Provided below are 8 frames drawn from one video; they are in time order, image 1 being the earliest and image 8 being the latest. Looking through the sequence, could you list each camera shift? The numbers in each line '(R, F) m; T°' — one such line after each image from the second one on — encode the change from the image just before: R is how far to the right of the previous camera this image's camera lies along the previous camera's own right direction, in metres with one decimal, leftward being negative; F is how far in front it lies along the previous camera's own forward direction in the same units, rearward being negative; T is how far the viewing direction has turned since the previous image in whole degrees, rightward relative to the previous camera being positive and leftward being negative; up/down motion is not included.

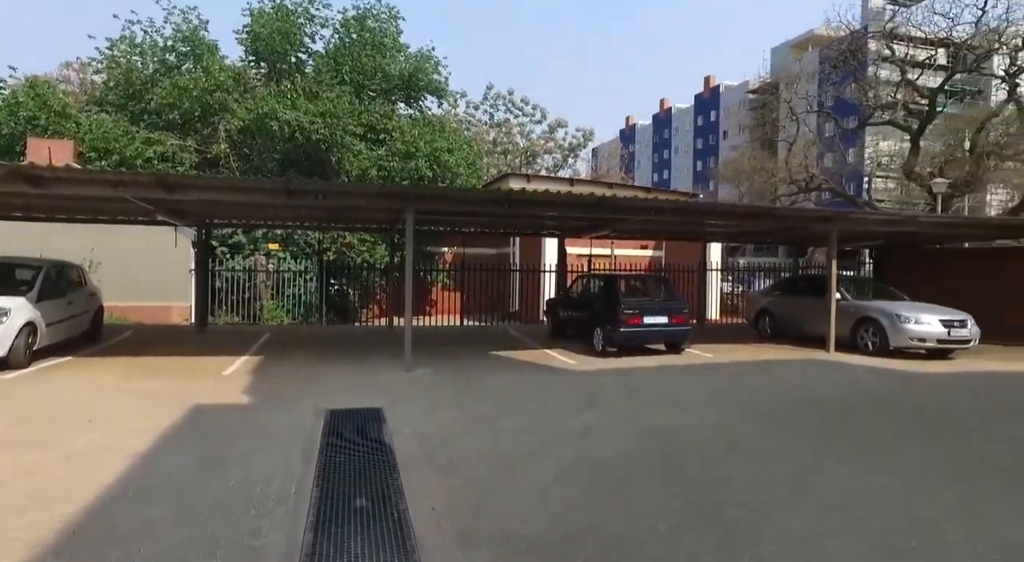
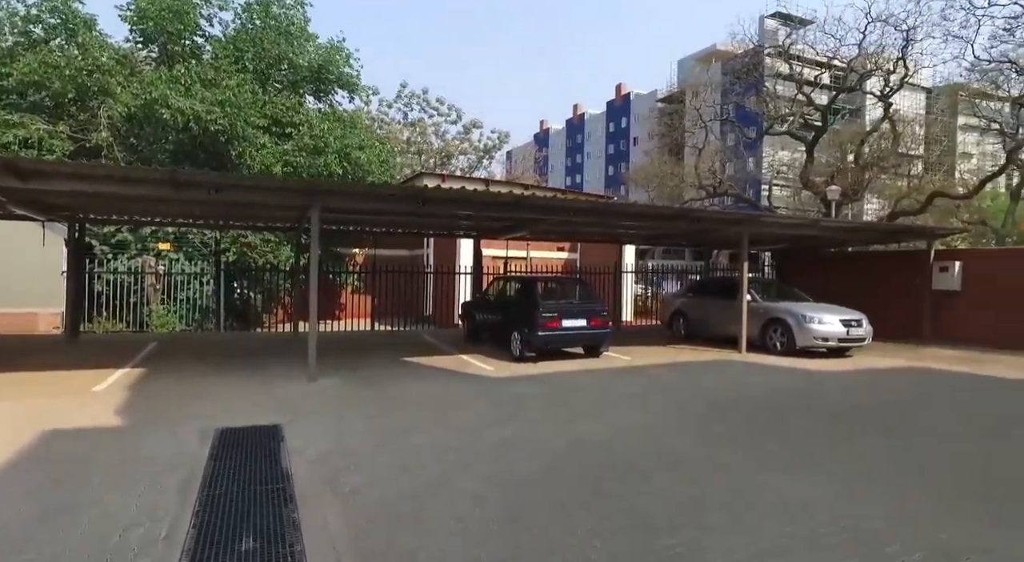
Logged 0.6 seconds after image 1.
(0.0, +0.4) m; +8°
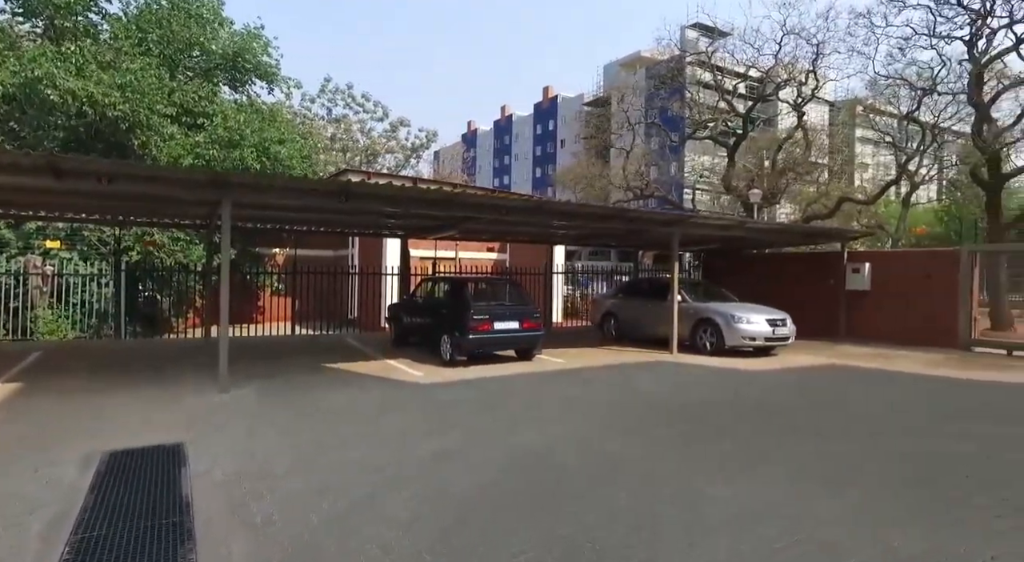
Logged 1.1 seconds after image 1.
(0.0, +0.4) m; +7°
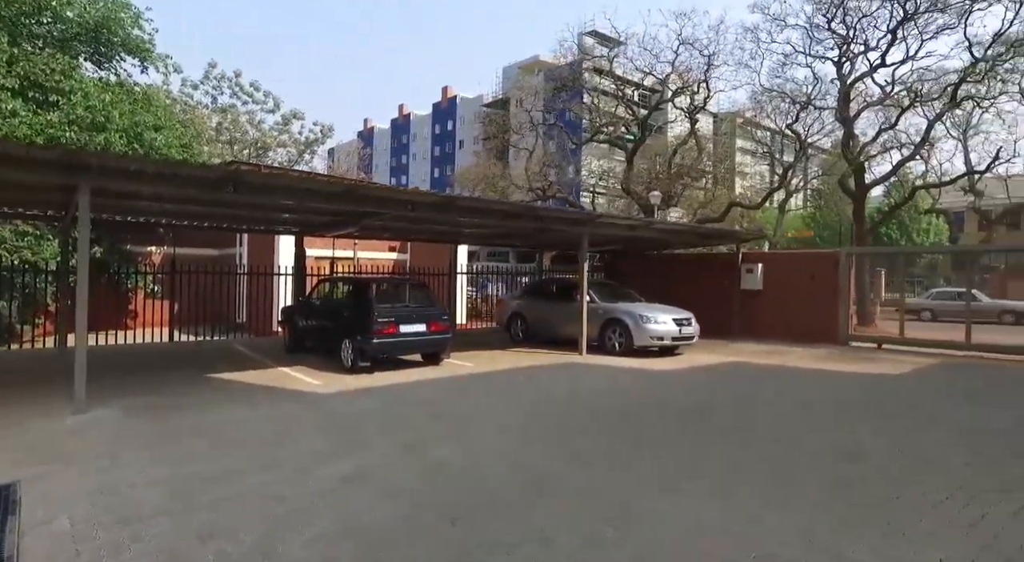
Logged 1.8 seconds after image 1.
(-0.1, +0.5) m; +9°
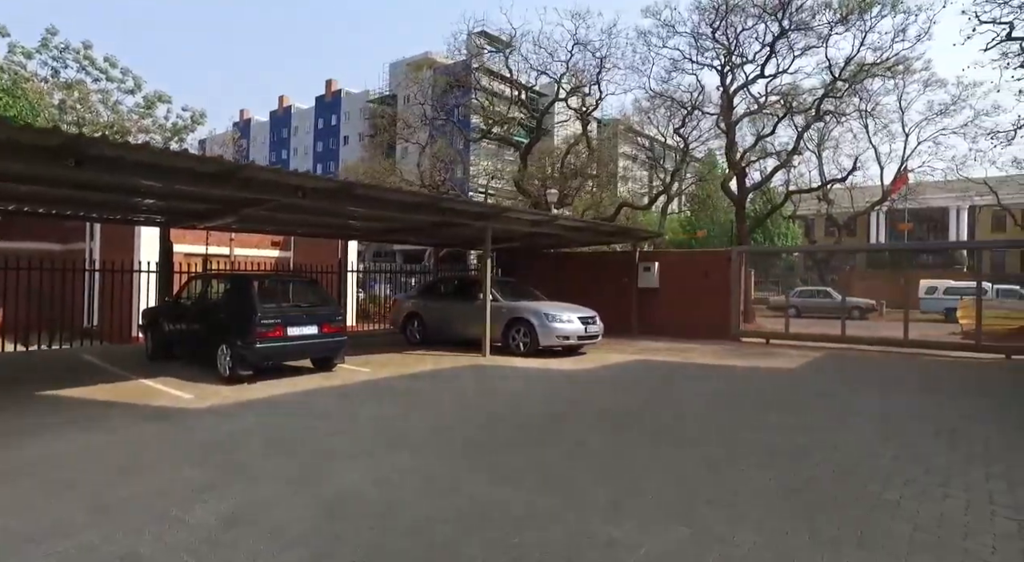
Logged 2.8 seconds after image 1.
(-0.2, +0.7) m; +10°
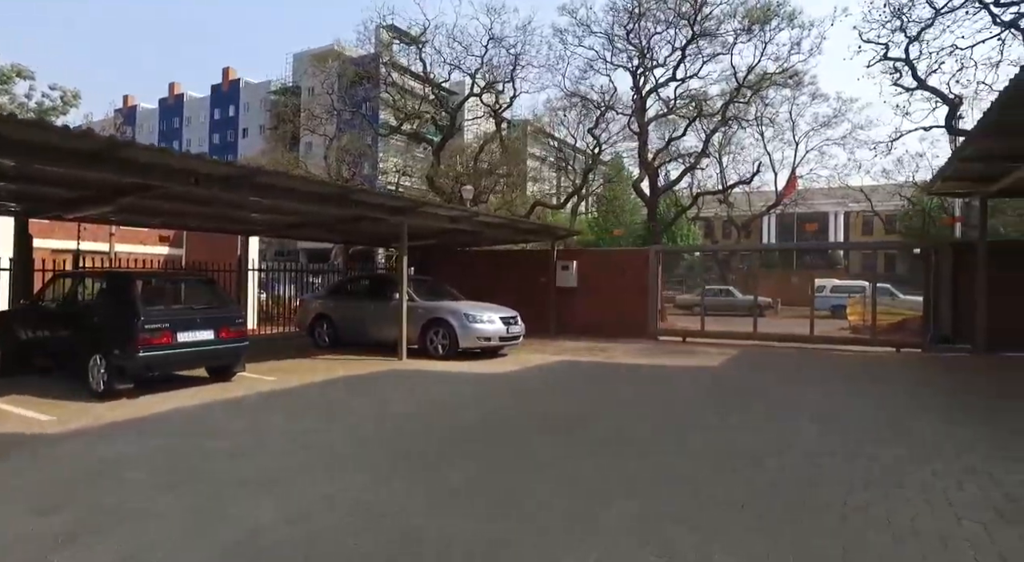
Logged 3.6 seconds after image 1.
(-0.2, +0.6) m; +8°
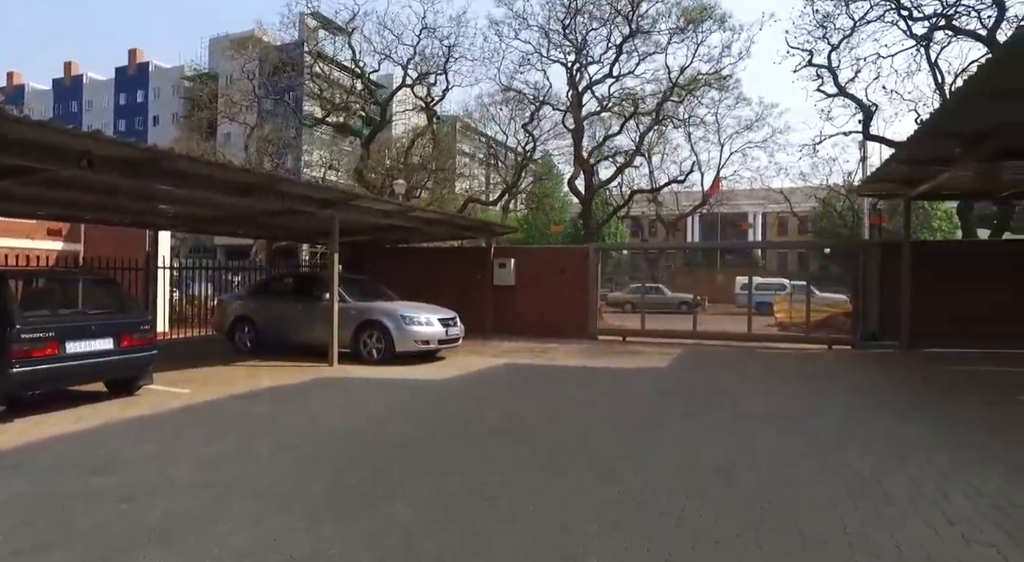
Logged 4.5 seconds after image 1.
(-0.2, +0.6) m; +7°
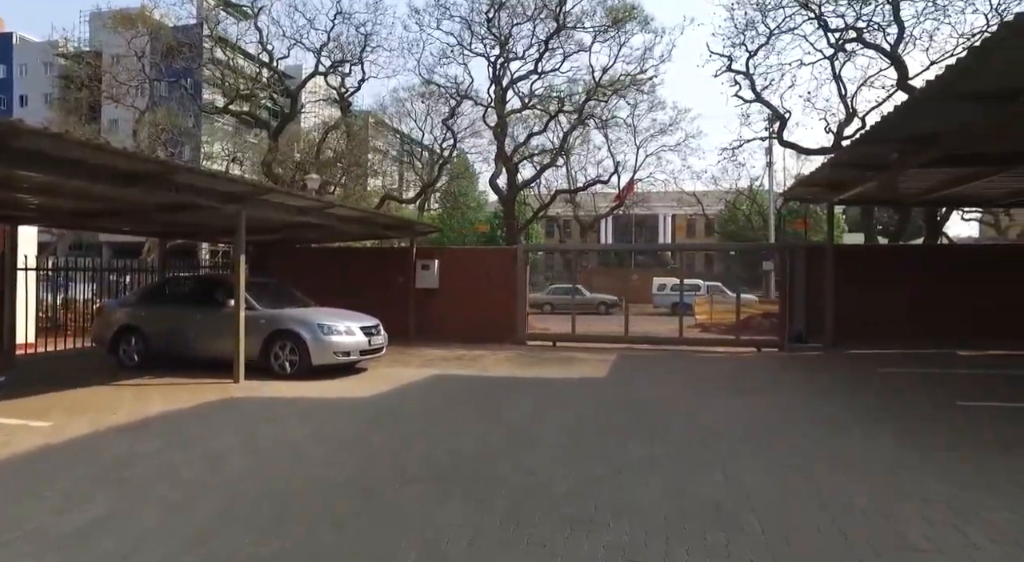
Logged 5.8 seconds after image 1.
(-0.3, +0.9) m; +8°
